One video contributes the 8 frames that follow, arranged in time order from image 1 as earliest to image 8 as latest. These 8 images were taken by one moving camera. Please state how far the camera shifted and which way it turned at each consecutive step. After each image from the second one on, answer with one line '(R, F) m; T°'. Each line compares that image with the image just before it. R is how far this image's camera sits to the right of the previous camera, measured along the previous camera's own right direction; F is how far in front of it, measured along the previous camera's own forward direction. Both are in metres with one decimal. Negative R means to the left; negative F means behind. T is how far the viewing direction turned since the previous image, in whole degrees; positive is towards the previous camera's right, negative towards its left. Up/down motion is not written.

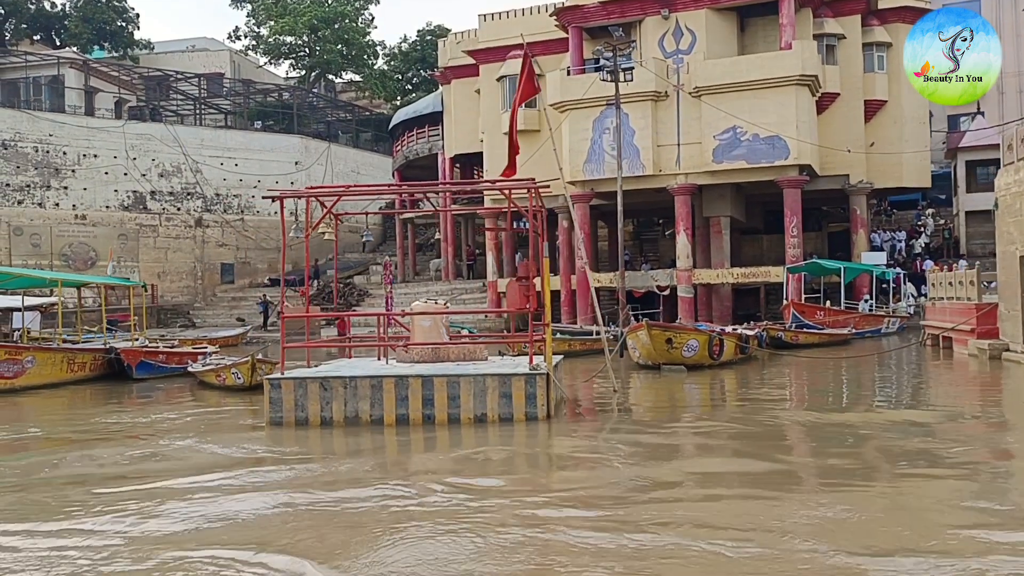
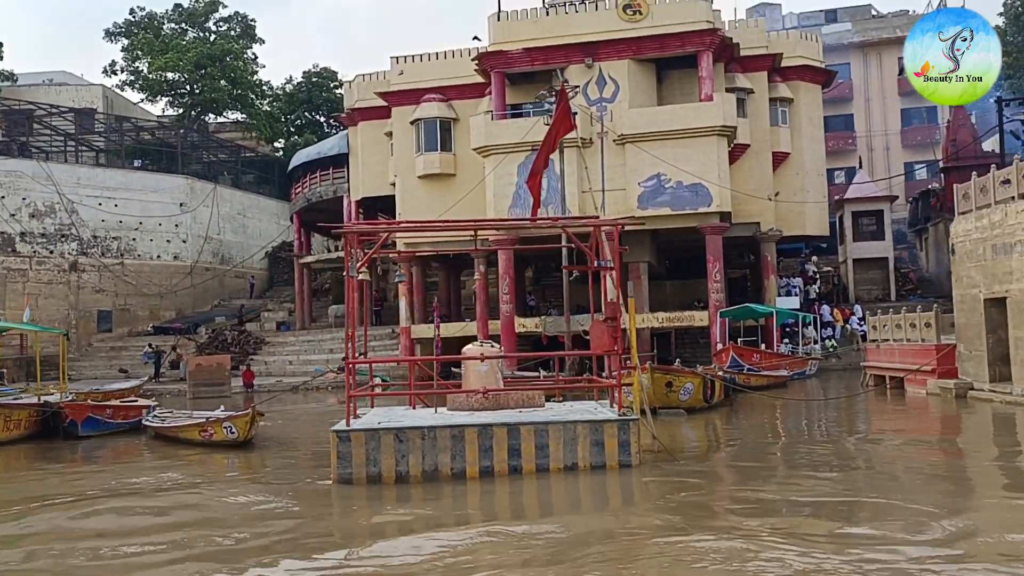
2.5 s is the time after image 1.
(-1.7, +0.5) m; +9°
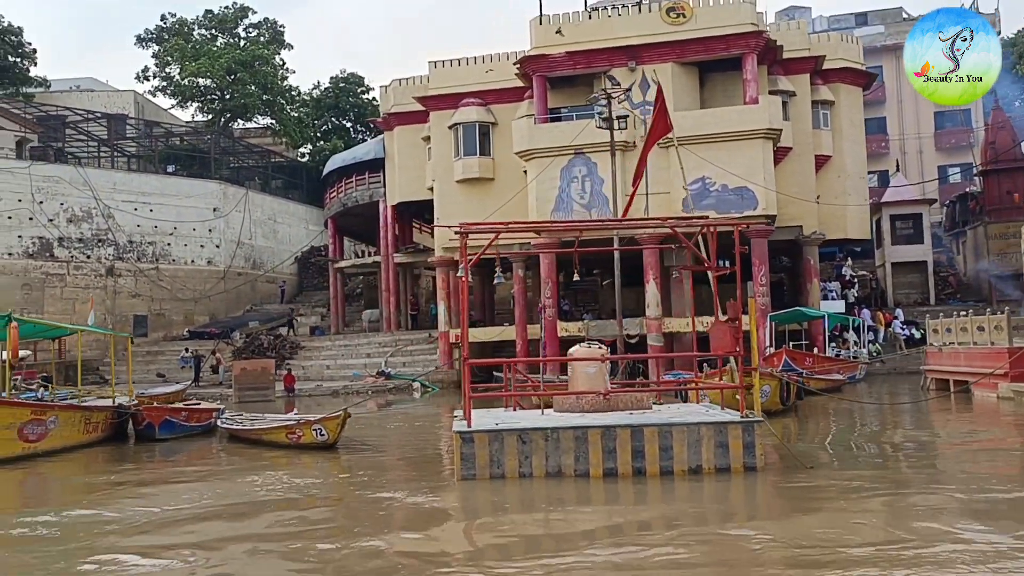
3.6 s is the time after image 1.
(-0.8, 0.0) m; -1°
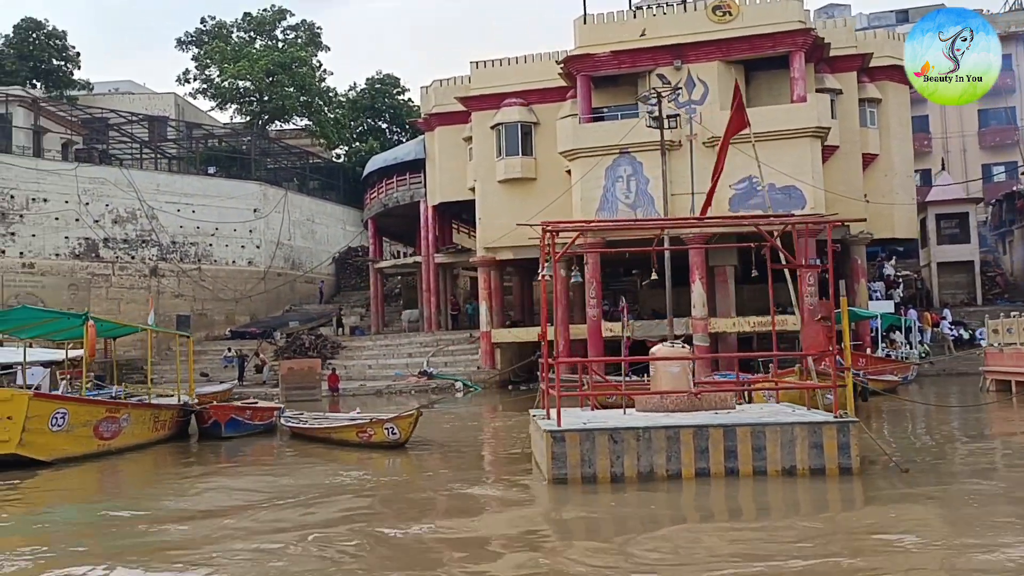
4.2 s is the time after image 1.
(-0.4, 0.0) m; -2°
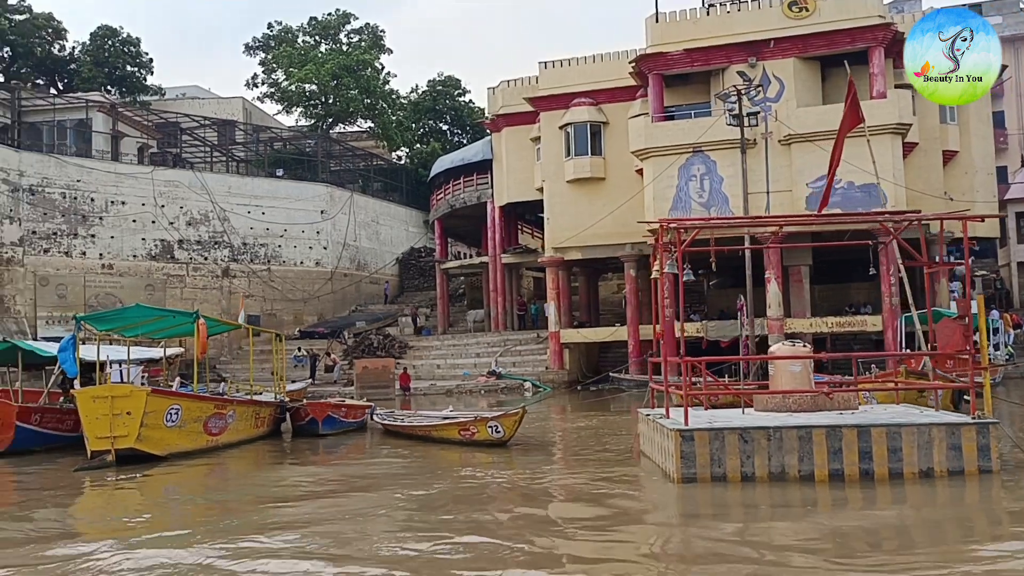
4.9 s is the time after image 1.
(-0.5, 0.0) m; -3°
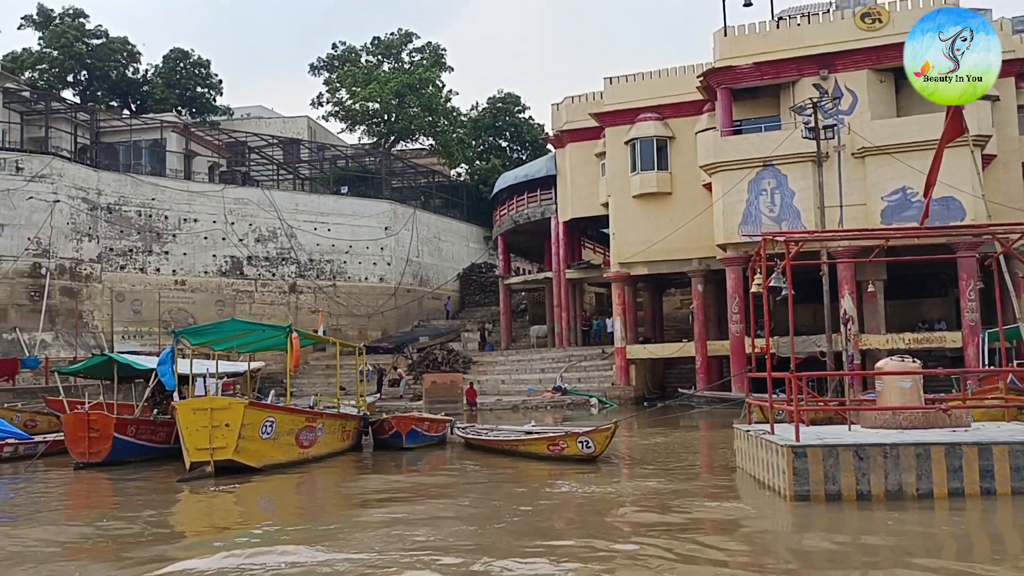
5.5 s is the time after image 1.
(-0.4, 0.0) m; -3°
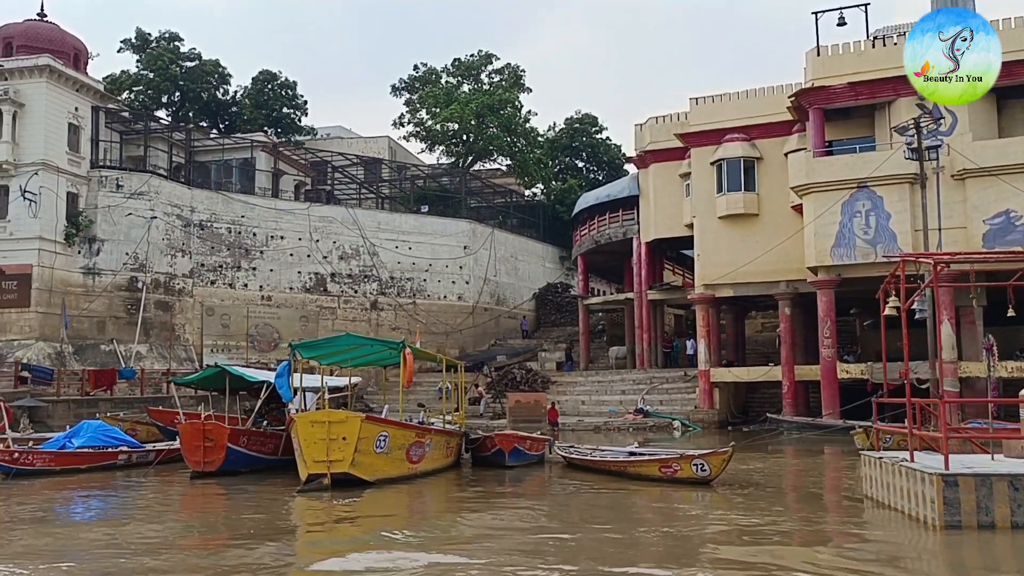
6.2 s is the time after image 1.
(-0.5, 0.0) m; -4°
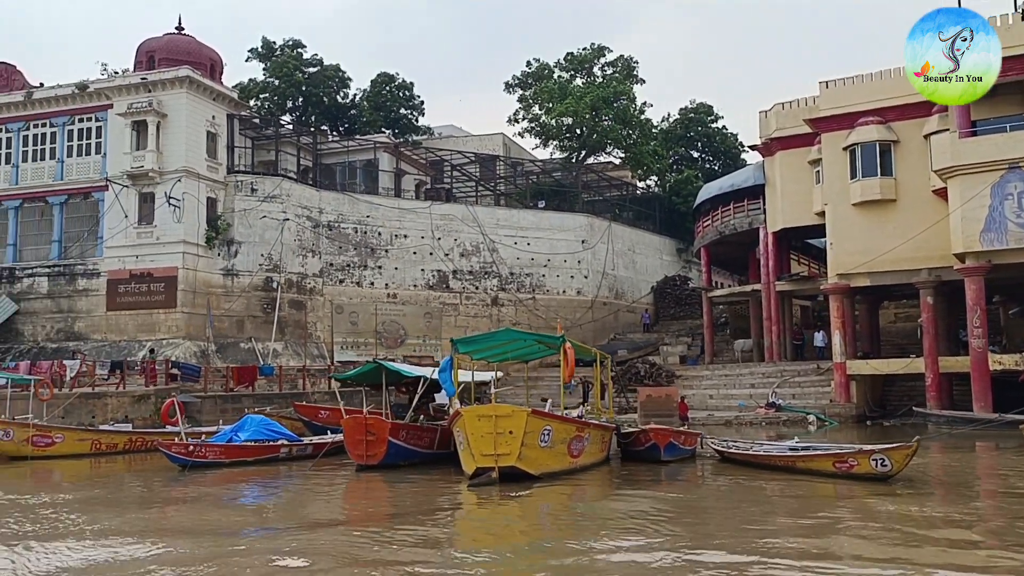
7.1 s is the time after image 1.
(-0.6, 0.0) m; -7°
